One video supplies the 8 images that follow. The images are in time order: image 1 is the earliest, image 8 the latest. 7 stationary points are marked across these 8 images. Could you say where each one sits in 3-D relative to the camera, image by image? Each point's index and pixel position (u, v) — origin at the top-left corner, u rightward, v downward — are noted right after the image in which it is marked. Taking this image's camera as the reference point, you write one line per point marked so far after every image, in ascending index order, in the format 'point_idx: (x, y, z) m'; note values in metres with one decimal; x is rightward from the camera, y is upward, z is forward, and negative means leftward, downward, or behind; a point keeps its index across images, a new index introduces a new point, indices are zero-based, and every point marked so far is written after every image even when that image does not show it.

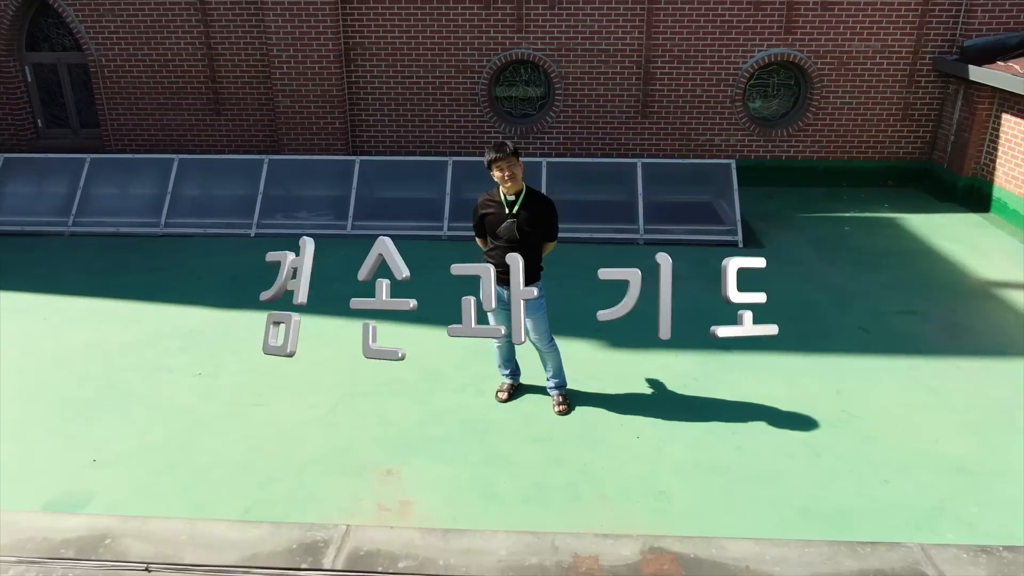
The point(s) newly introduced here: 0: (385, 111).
0: (-1.5, +2.2, +10.0) m
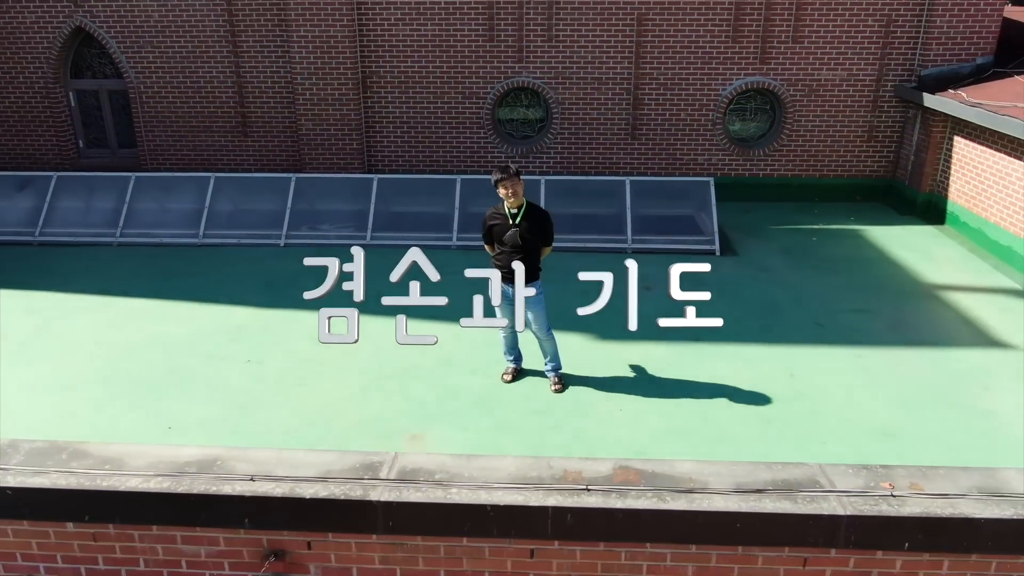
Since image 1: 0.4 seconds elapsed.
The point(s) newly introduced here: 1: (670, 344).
0: (-1.5, +2.1, +10.9) m
1: (+1.3, -0.5, +6.6) m
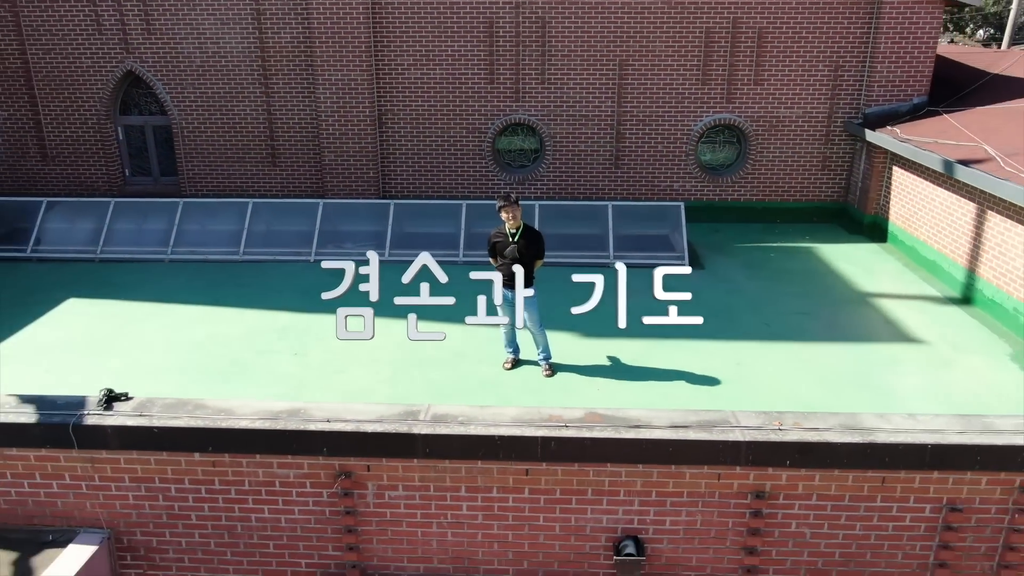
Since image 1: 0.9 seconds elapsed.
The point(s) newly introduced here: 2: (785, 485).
0: (-1.6, +1.9, +12.4) m
1: (+1.3, -0.5, +8.0) m
2: (+1.6, -1.1, +4.7) m
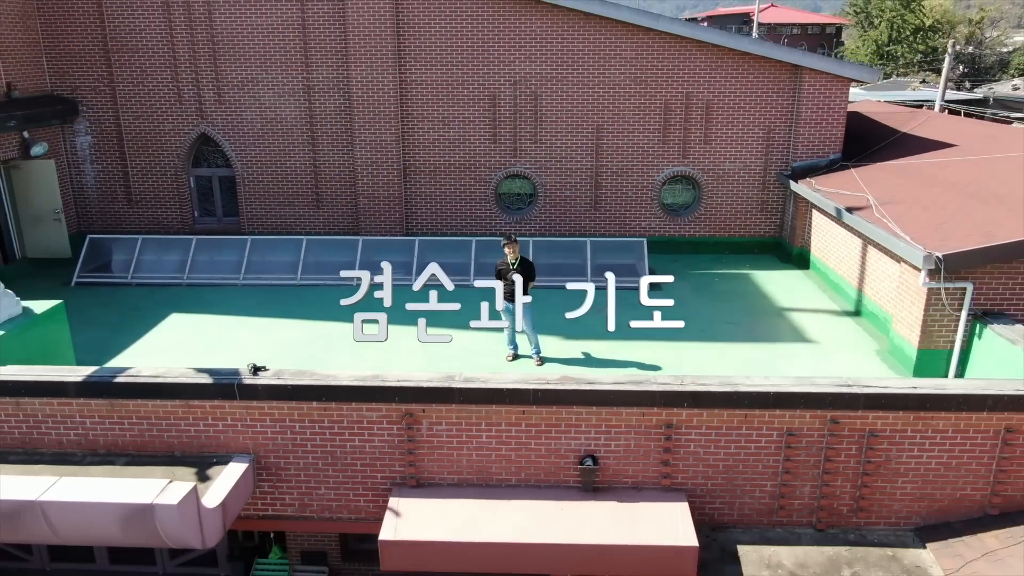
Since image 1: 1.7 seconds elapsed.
0: (-1.6, +1.5, +15.3) m
1: (+1.3, -0.7, +10.8) m
2: (+1.6, -1.2, +7.5) m
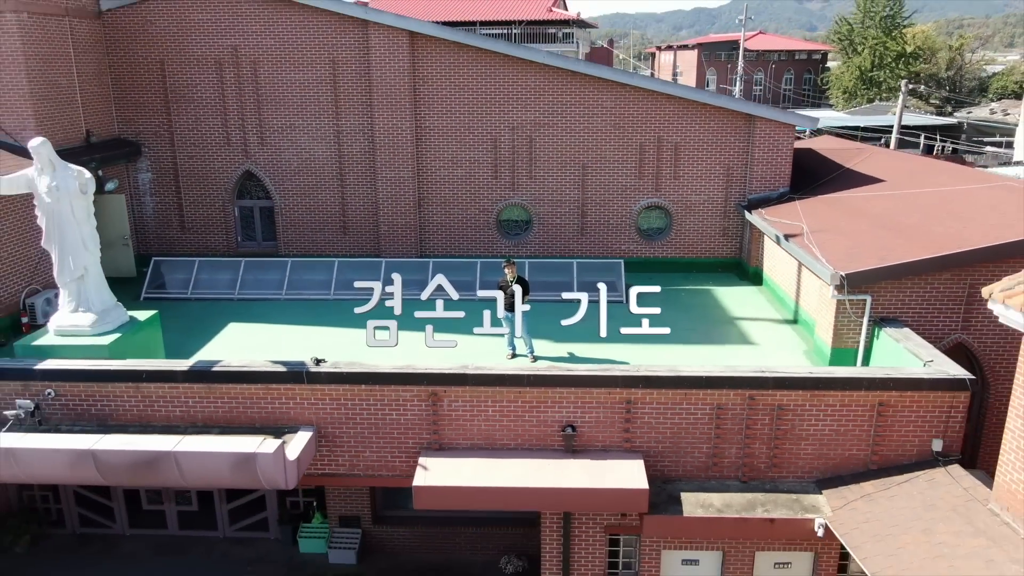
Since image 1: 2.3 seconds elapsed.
0: (-1.6, +1.2, +17.9) m
1: (+1.3, -0.9, +13.3) m
2: (+1.6, -1.3, +10.0) m
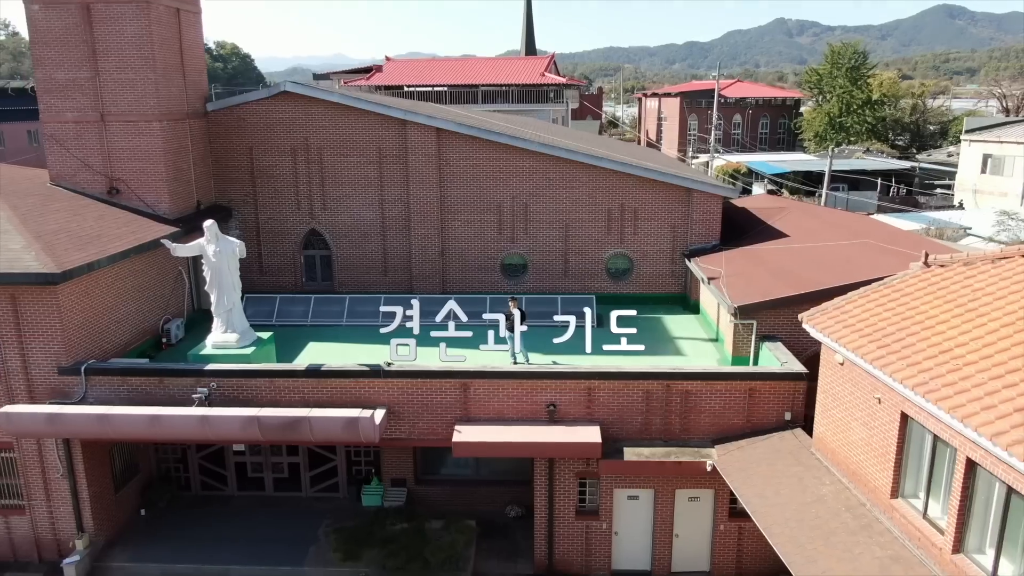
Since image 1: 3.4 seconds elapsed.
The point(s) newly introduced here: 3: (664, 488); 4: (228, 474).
0: (-1.6, +0.4, +23.5) m
1: (+1.3, -1.6, +18.9) m
2: (+1.6, -1.9, +15.6) m
3: (+3.0, -4.0, +16.1) m
4: (-6.8, -4.5, +19.5) m
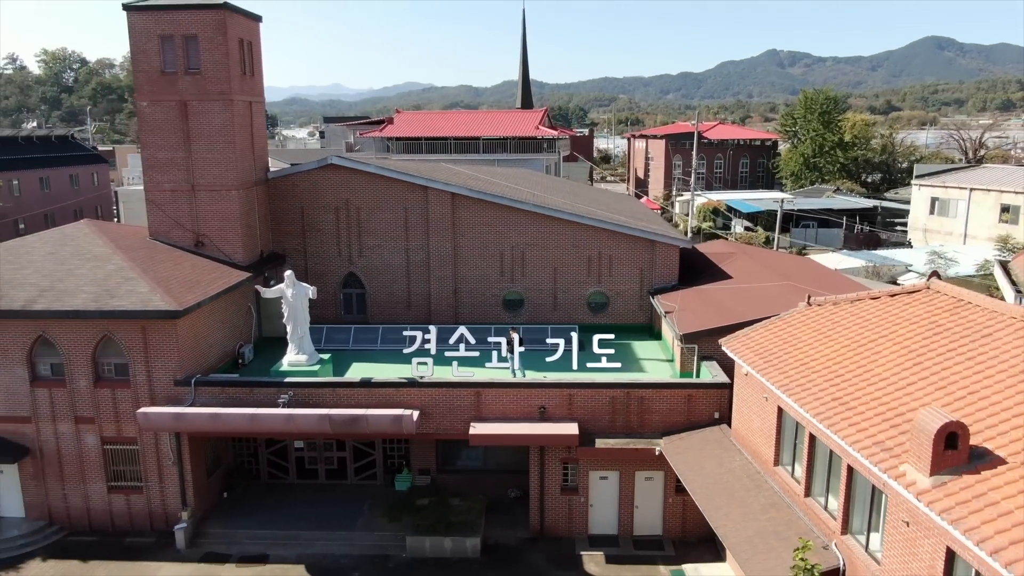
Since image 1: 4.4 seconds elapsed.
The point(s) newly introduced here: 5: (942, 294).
0: (-1.6, -0.7, +29.1) m
1: (+1.3, -2.5, +24.4) m
2: (+1.7, -2.7, +21.1) m
3: (+3.0, -4.8, +21.5) m
4: (-6.8, -5.5, +24.9) m
5: (+9.3, -0.2, +17.5) m
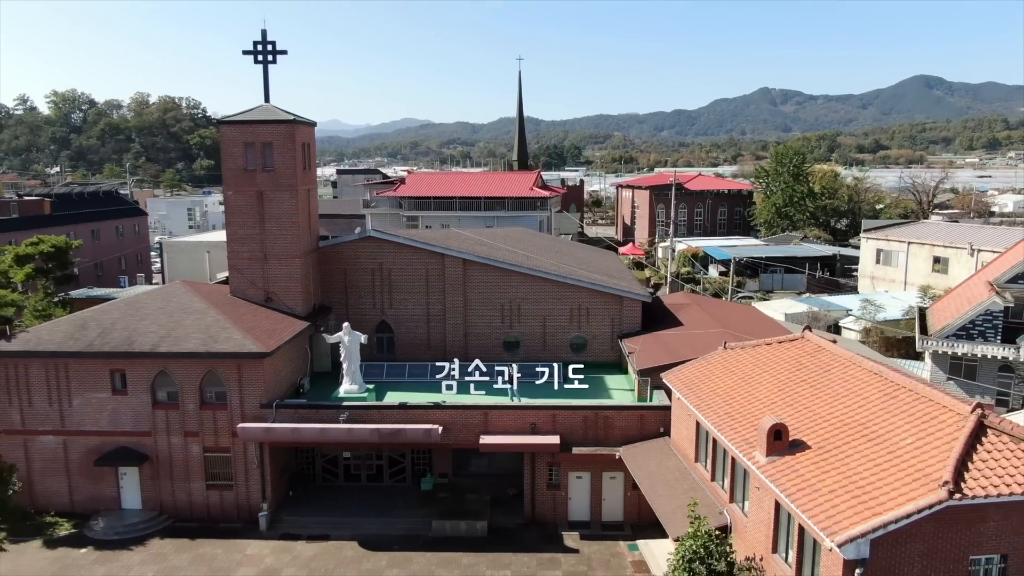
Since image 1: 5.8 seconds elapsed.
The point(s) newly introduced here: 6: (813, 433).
0: (-1.7, -2.8, +36.7) m
1: (+1.3, -4.4, +32.0) m
2: (+1.6, -4.4, +28.6) m
3: (+3.0, -6.5, +29.0) m
4: (-6.9, -7.3, +32.2) m
5: (+9.3, -1.7, +25.2) m
6: (+7.4, -3.6, +19.9) m
